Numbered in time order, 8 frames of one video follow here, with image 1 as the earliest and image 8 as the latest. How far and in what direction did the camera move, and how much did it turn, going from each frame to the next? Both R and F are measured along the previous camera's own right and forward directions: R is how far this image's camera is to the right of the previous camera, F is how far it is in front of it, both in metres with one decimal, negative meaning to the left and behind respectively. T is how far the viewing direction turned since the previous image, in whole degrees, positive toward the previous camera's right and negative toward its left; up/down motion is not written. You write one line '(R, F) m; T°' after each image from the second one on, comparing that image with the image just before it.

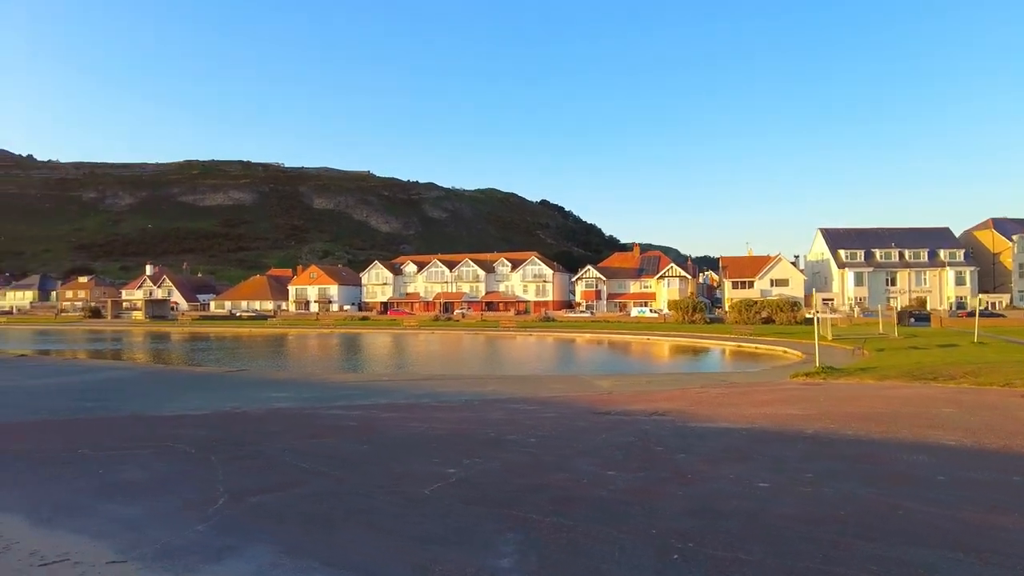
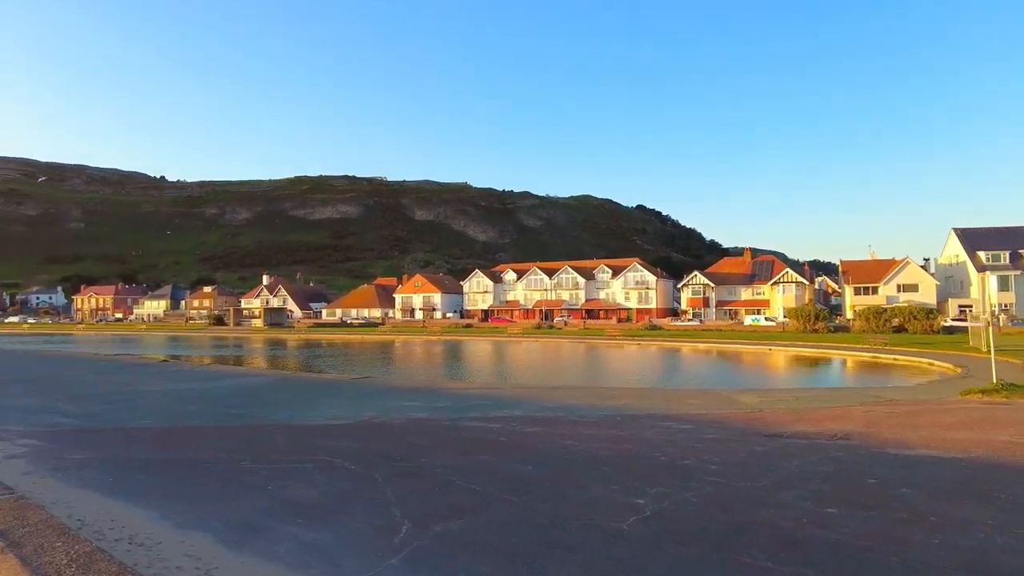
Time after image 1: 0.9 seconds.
(-1.0, +0.6) m; -8°
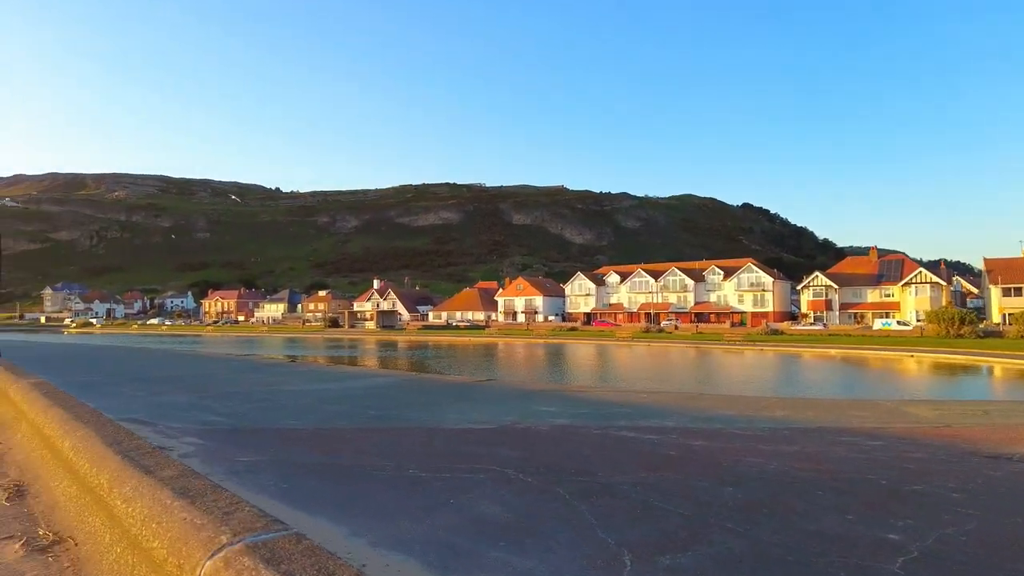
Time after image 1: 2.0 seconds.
(-1.1, +0.7) m; -9°
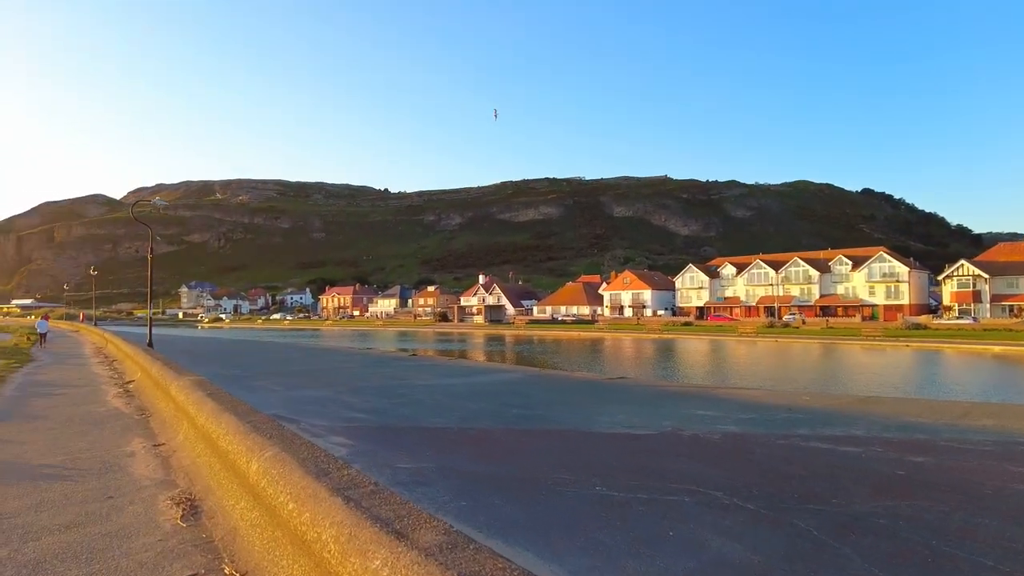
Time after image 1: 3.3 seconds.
(-1.1, +1.2) m; -9°
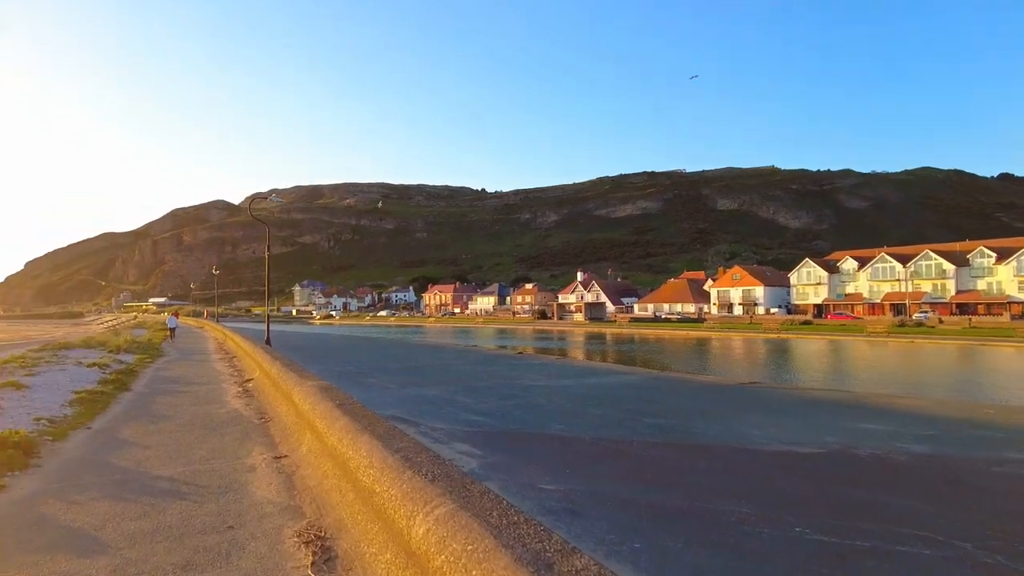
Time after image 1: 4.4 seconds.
(-0.7, +1.2) m; -8°
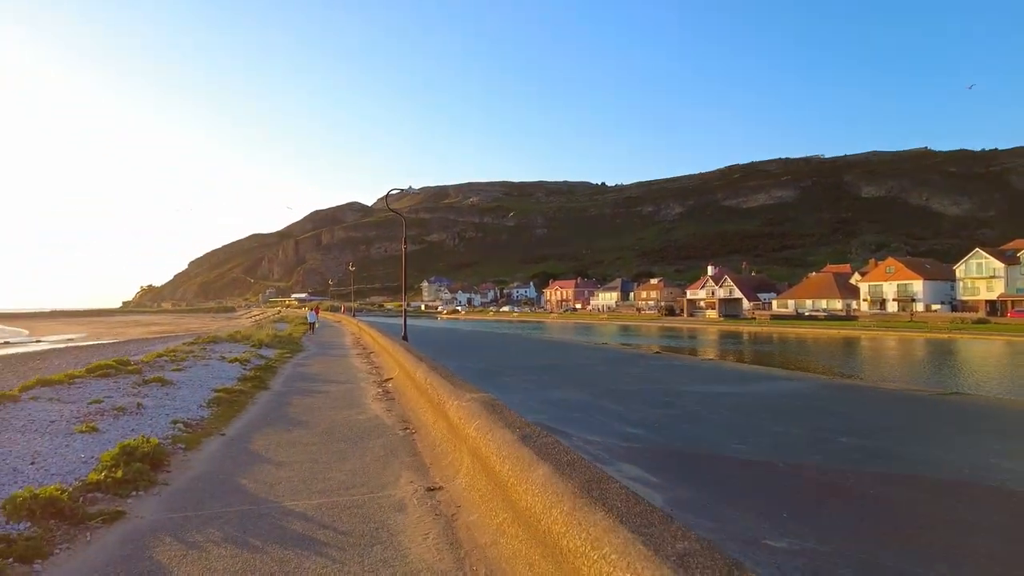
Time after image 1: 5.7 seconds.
(-0.8, +1.6) m; -10°
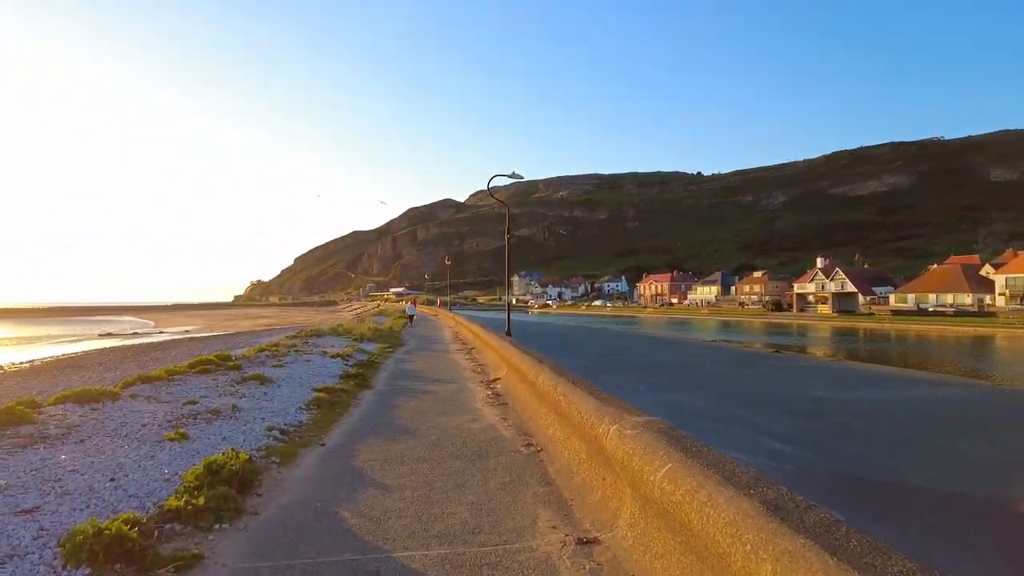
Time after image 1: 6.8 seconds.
(-0.6, +1.4) m; -8°
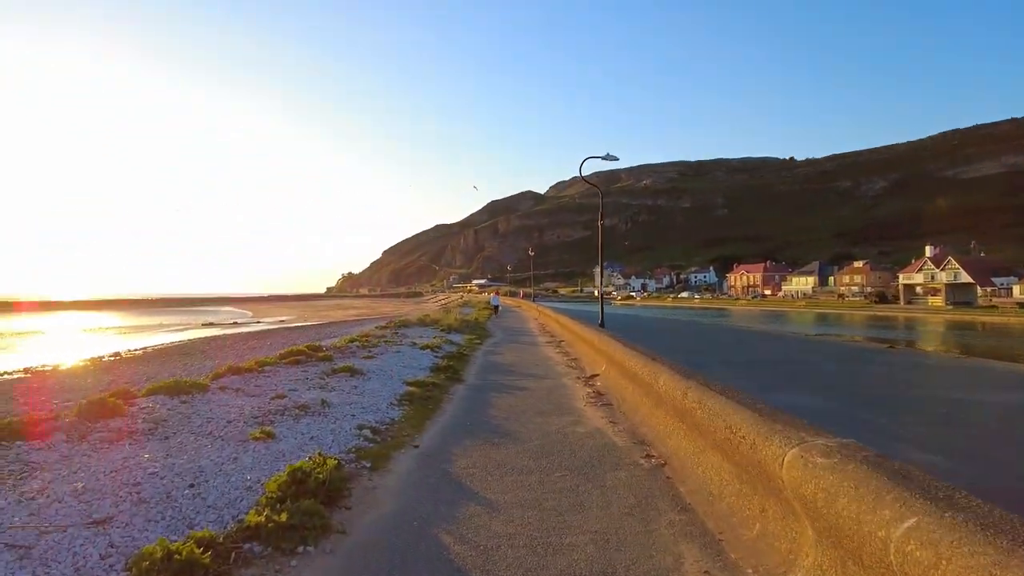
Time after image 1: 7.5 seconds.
(-0.3, +0.9) m; -7°
